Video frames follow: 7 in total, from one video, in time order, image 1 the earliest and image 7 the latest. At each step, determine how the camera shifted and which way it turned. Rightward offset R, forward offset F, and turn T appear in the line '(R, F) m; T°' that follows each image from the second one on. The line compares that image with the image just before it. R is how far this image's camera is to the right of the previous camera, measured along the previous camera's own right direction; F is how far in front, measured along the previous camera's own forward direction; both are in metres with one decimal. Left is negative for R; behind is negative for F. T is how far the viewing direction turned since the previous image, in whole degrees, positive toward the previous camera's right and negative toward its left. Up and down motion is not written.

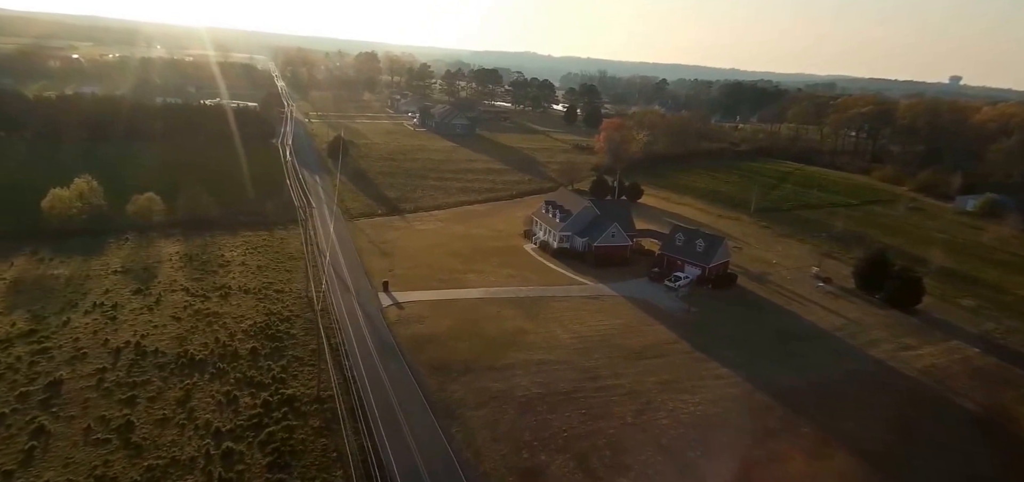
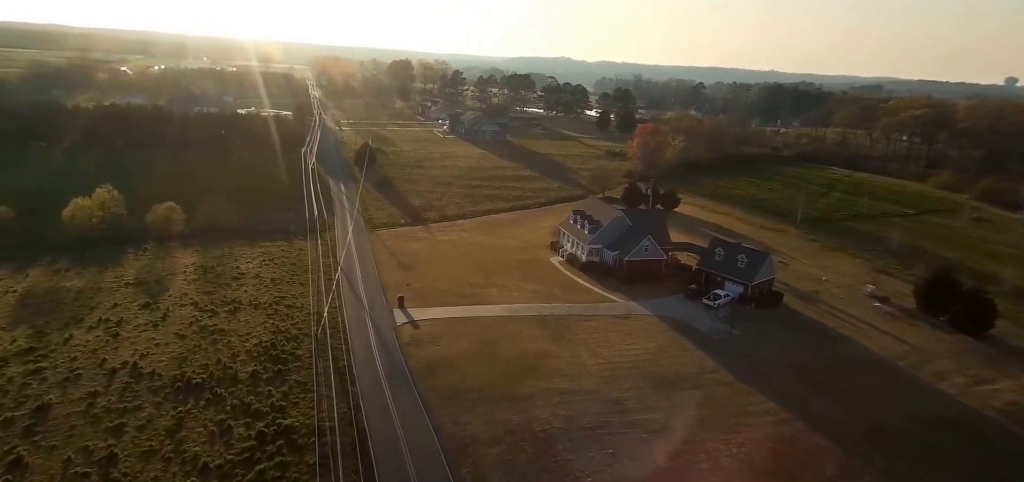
(+0.5, +2.1) m; -3°
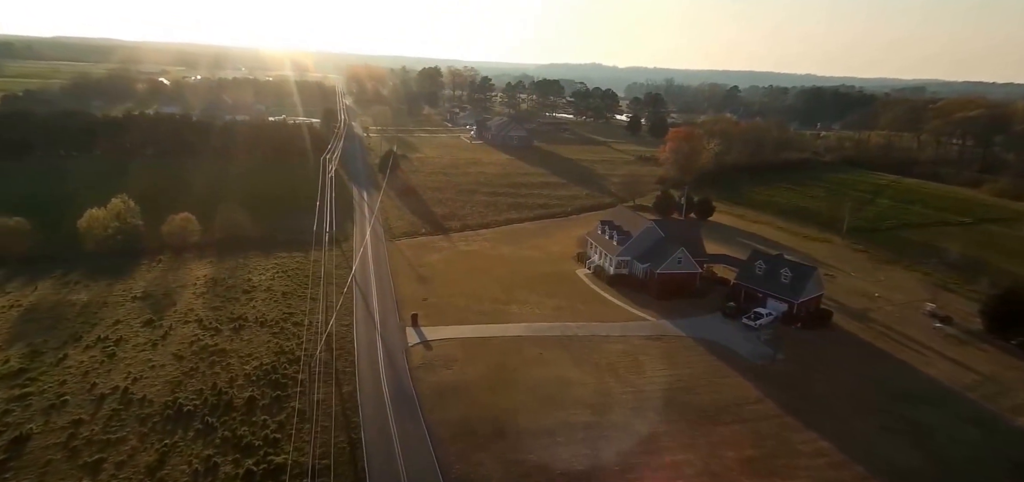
(+0.4, +2.2) m; -3°
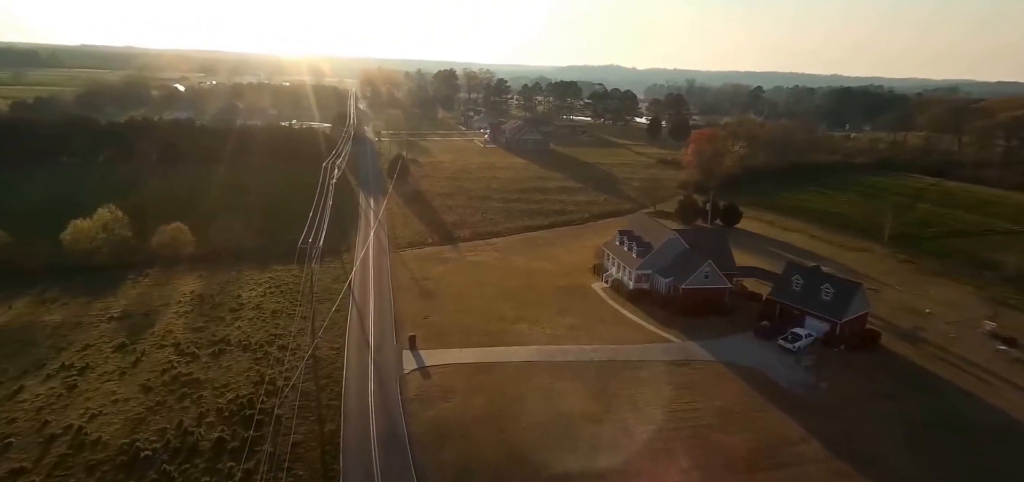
(+0.5, +2.8) m; -2°
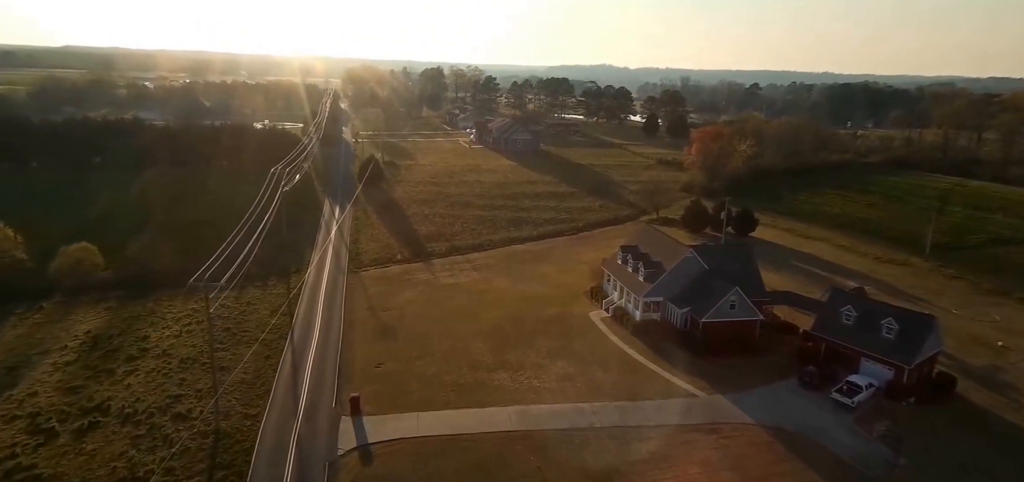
(+0.7, +6.3) m; +1°
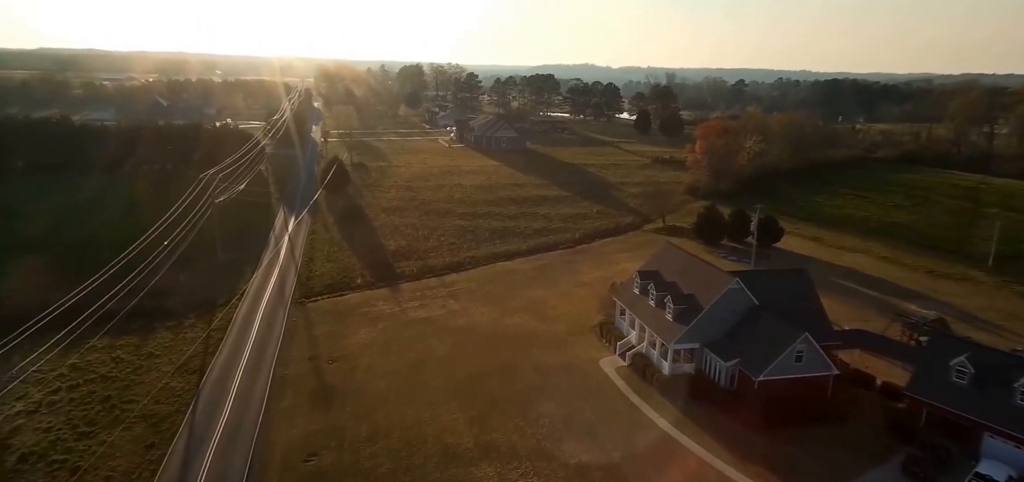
(0.0, +6.7) m; +1°
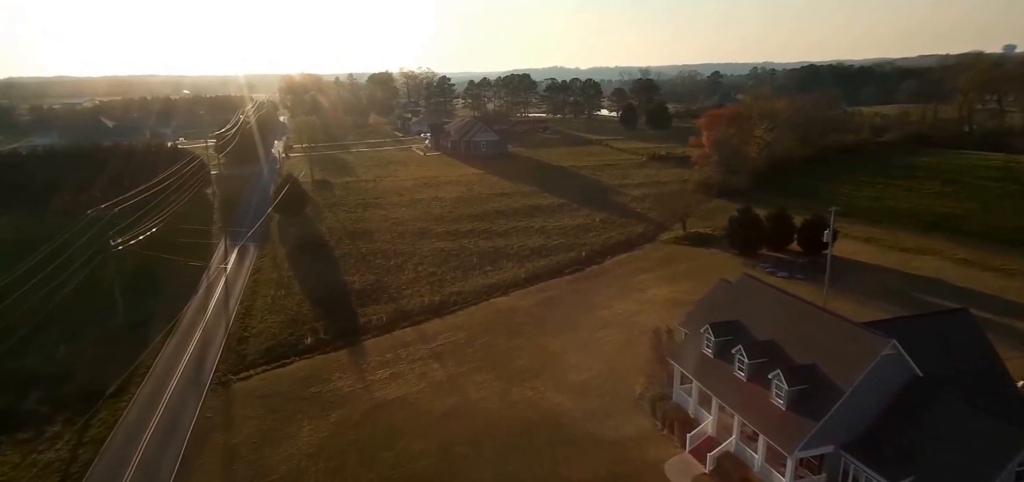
(-0.6, +7.5) m; +2°
